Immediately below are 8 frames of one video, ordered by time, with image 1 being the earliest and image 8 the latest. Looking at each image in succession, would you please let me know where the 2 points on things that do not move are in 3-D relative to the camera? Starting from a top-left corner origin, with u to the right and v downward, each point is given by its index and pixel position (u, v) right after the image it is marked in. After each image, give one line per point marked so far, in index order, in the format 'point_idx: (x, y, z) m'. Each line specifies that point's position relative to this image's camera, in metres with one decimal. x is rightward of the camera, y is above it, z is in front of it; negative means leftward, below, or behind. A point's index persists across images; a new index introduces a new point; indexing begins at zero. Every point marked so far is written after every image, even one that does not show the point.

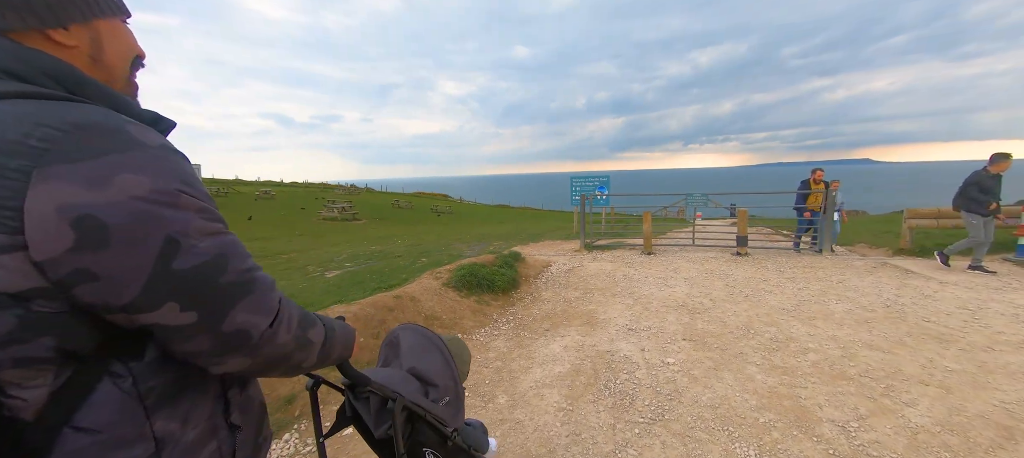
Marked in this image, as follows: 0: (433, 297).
0: (-1.2, -1.0, +5.6) m
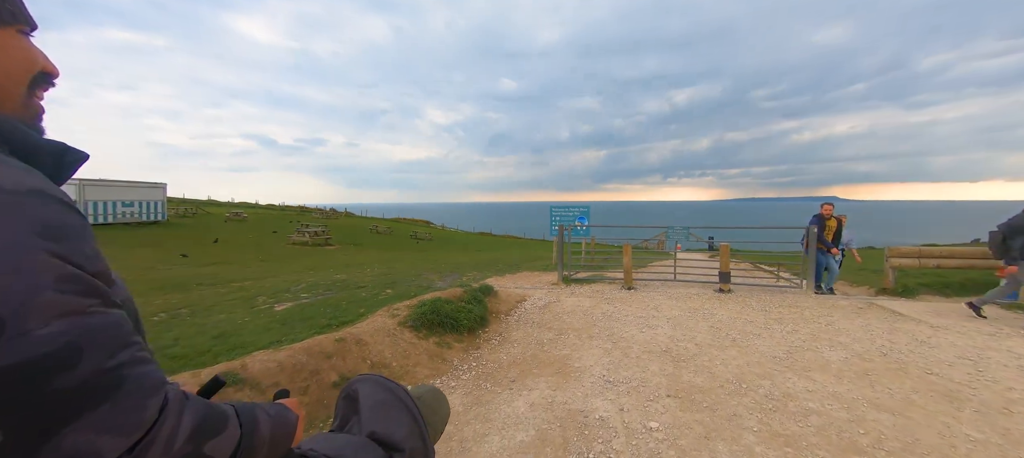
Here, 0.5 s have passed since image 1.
0: (-1.7, -1.4, +4.9) m
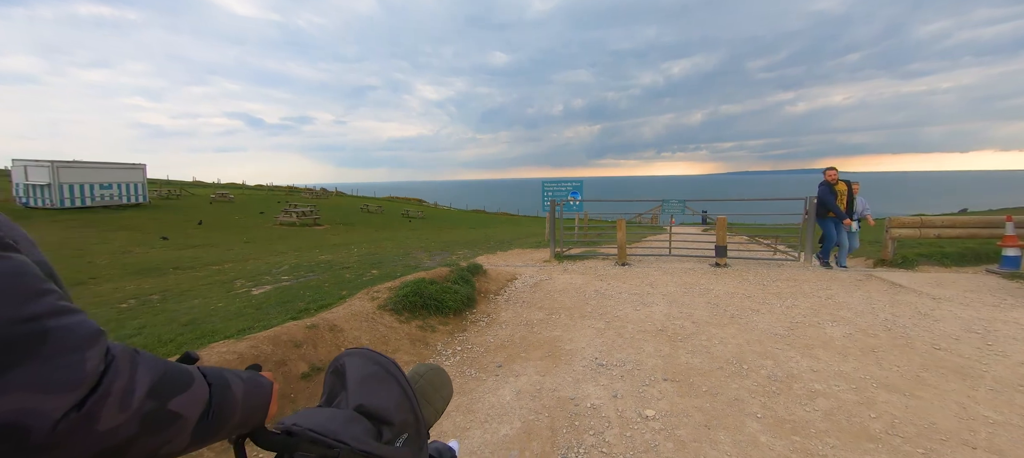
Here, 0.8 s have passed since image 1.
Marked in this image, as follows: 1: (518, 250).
0: (-1.8, -1.2, +4.5) m
1: (+0.2, -0.7, +11.8) m
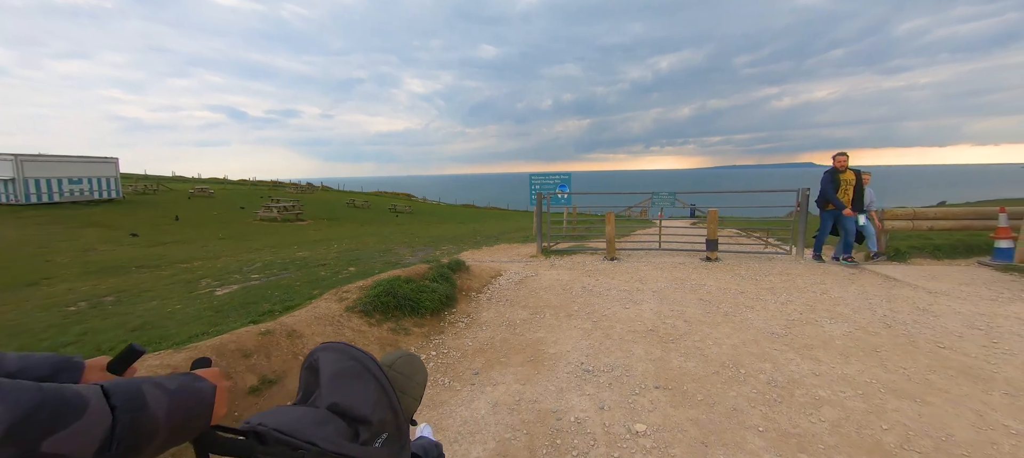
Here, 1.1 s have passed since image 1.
0: (-2.0, -1.1, +4.1) m
1: (-0.2, -0.5, +11.5) m
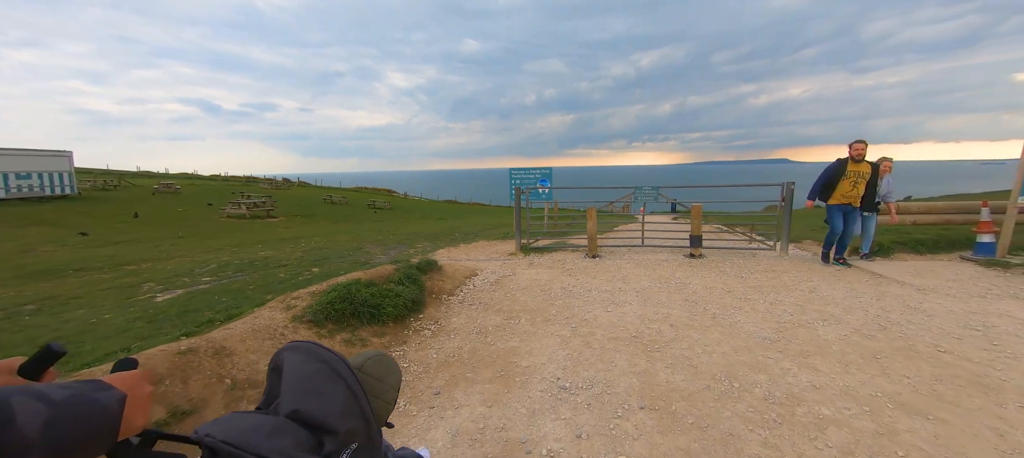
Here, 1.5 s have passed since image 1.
0: (-2.4, -1.1, +3.6) m
1: (-0.9, -0.4, +11.0) m
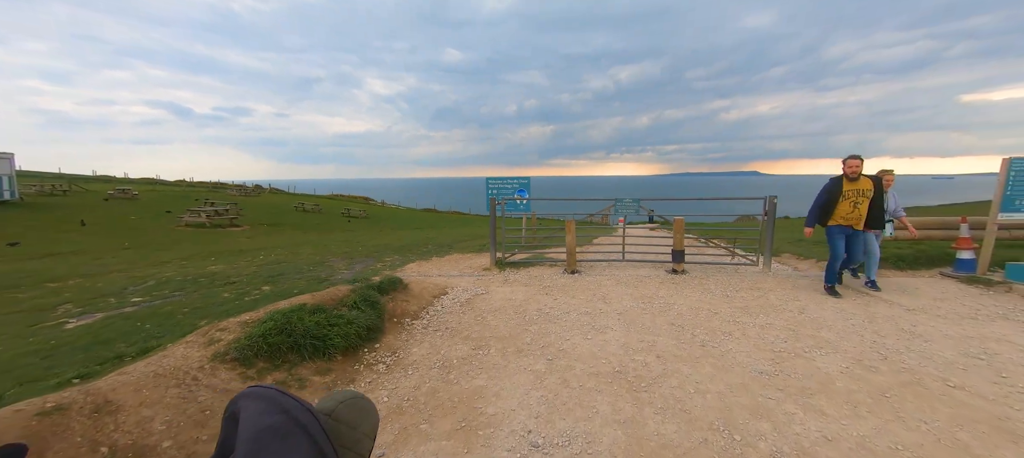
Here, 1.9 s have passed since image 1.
0: (-2.6, -1.3, +2.9) m
1: (-1.5, -0.7, +10.4) m
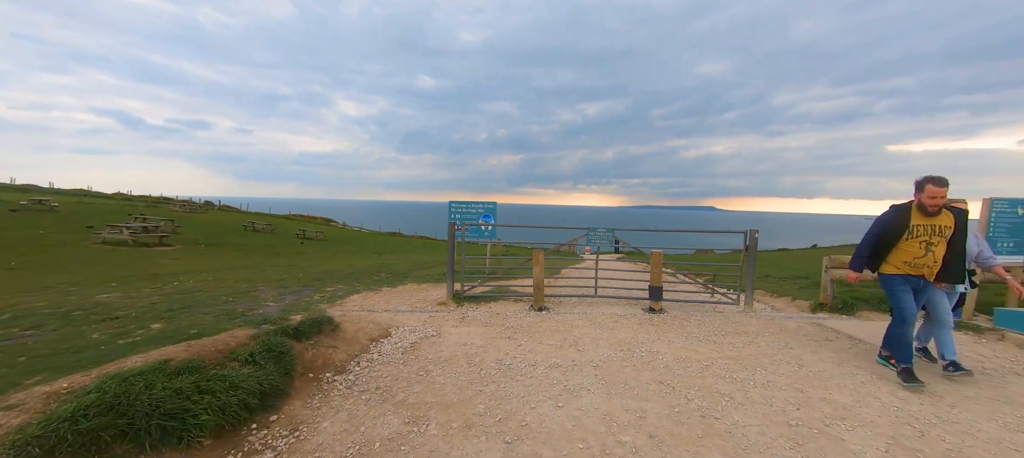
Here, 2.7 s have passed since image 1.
0: (-3.0, -1.4, +1.6) m
1: (-2.5, -1.4, +9.2) m
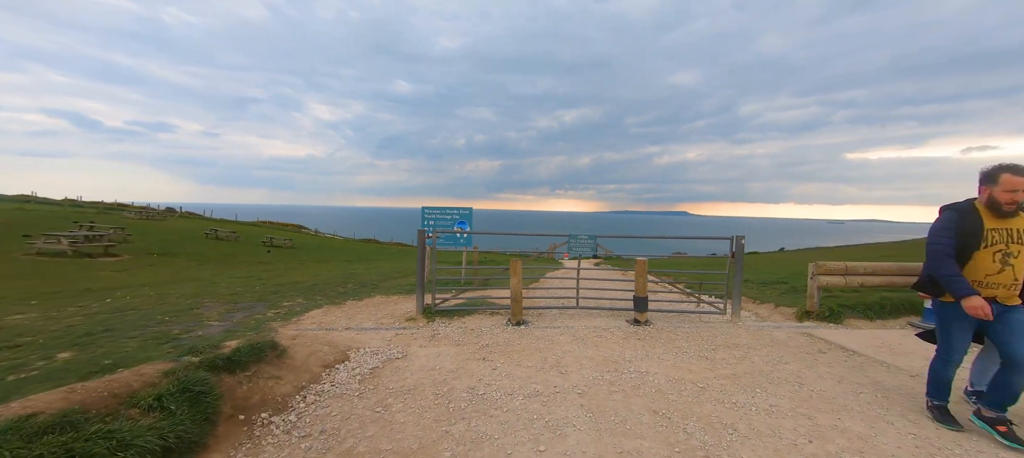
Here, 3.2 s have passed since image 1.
0: (-3.1, -1.4, +0.9) m
1: (-3.0, -1.6, +8.4) m
